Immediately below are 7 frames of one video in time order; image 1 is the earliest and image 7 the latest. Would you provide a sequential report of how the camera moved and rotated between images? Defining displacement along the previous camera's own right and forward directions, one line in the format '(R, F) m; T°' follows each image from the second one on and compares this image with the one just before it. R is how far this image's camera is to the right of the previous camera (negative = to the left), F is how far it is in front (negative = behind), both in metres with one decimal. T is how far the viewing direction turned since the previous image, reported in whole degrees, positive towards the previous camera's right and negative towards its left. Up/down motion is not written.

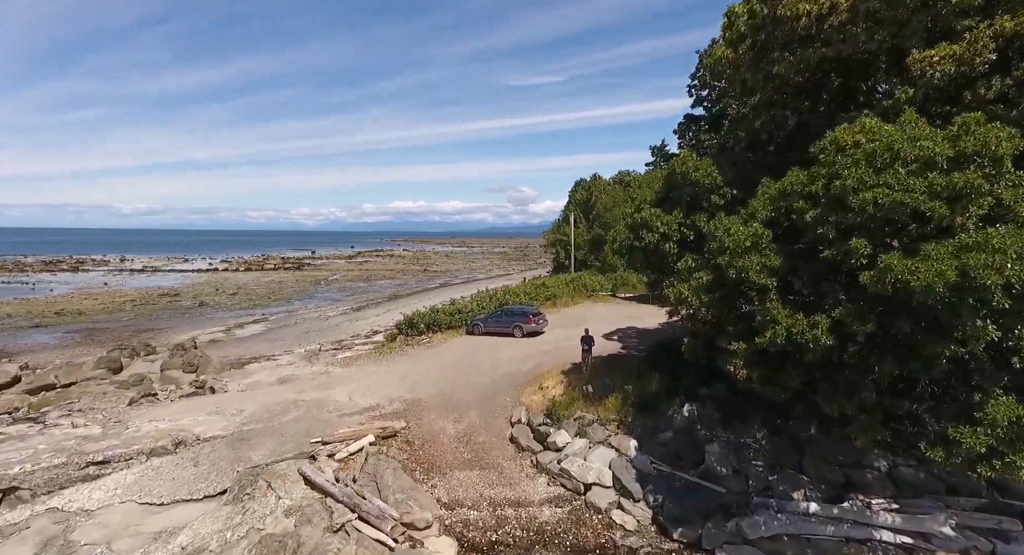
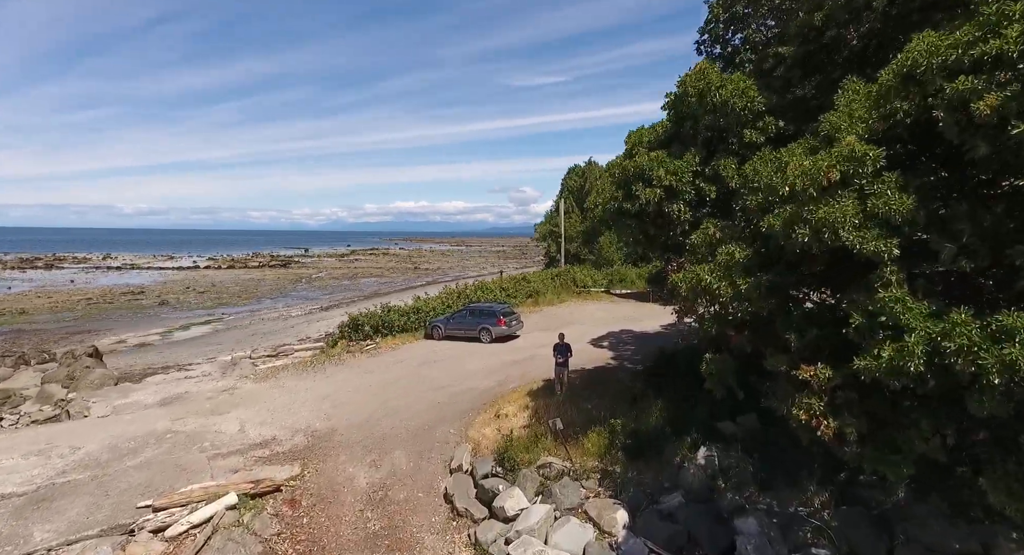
(+1.4, +5.1) m; 0°
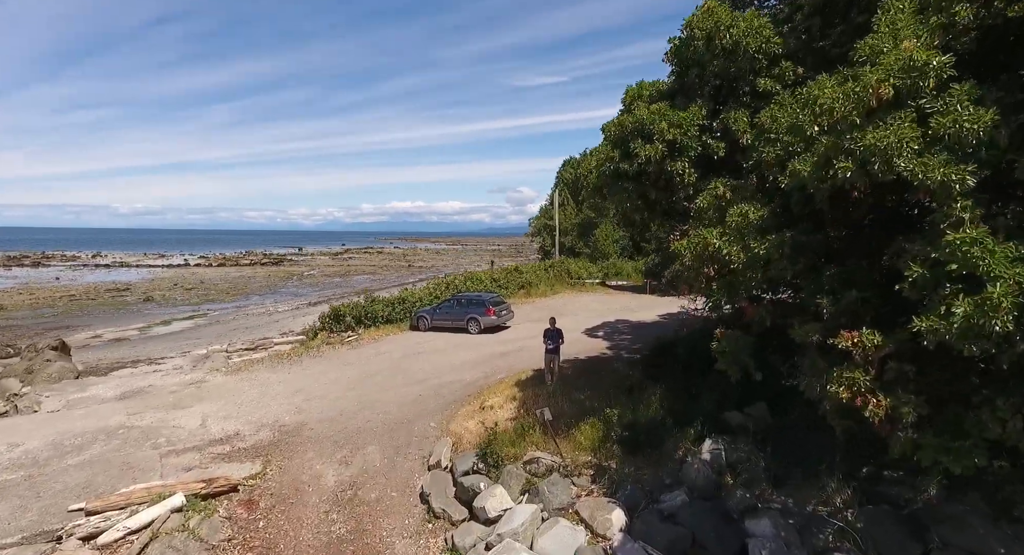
(+0.2, +1.1) m; +1°
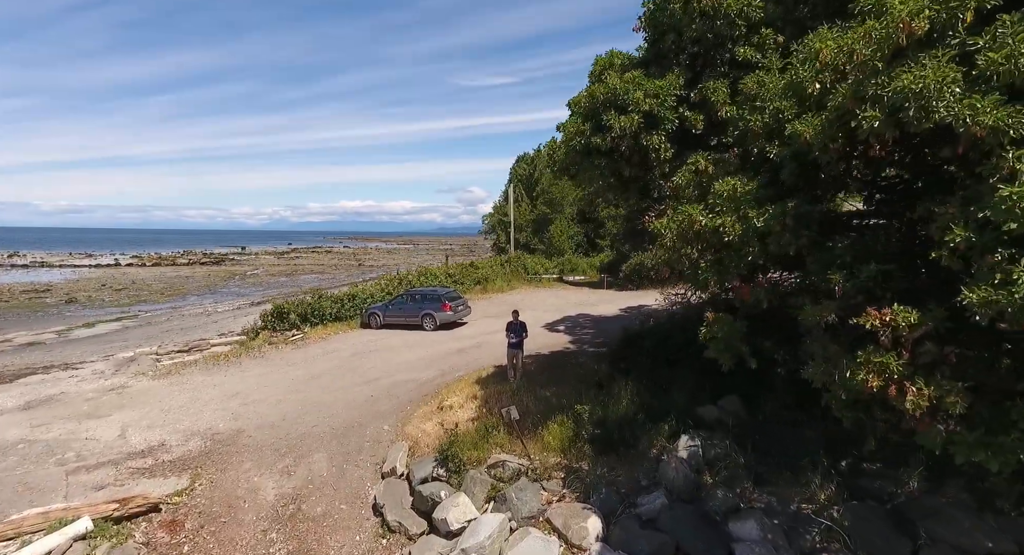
(-0.1, +0.8) m; +5°
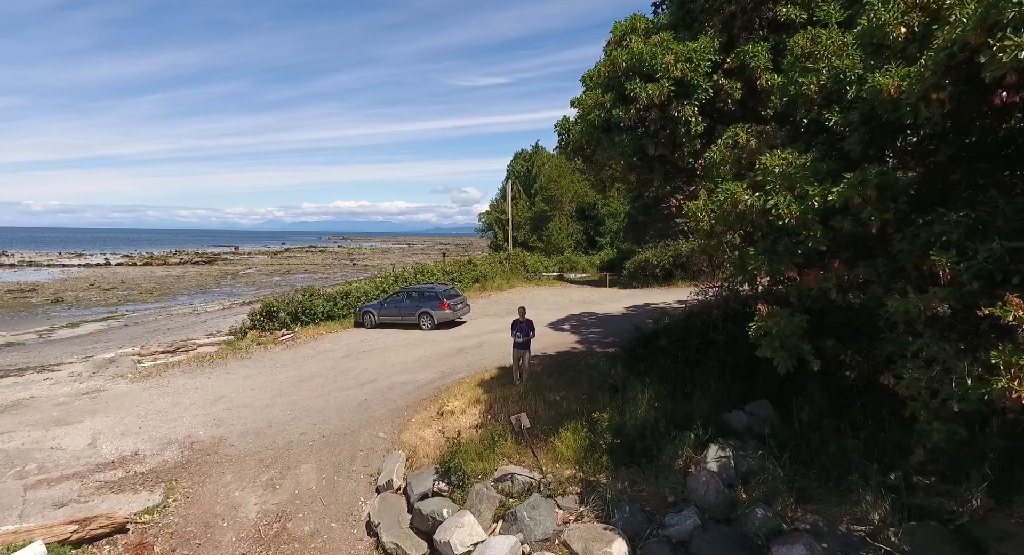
(-0.2, +0.9) m; +1°
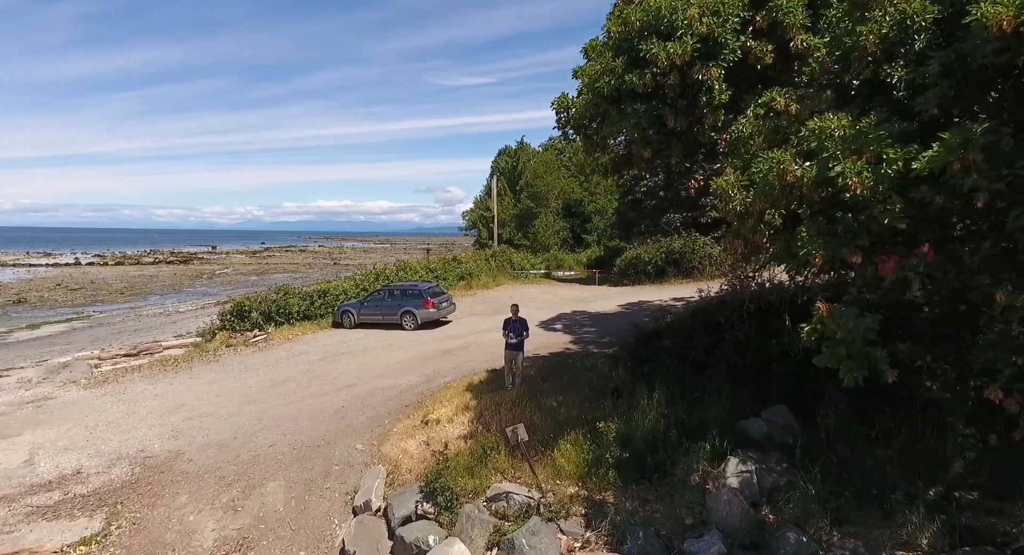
(-0.2, +0.9) m; +2°
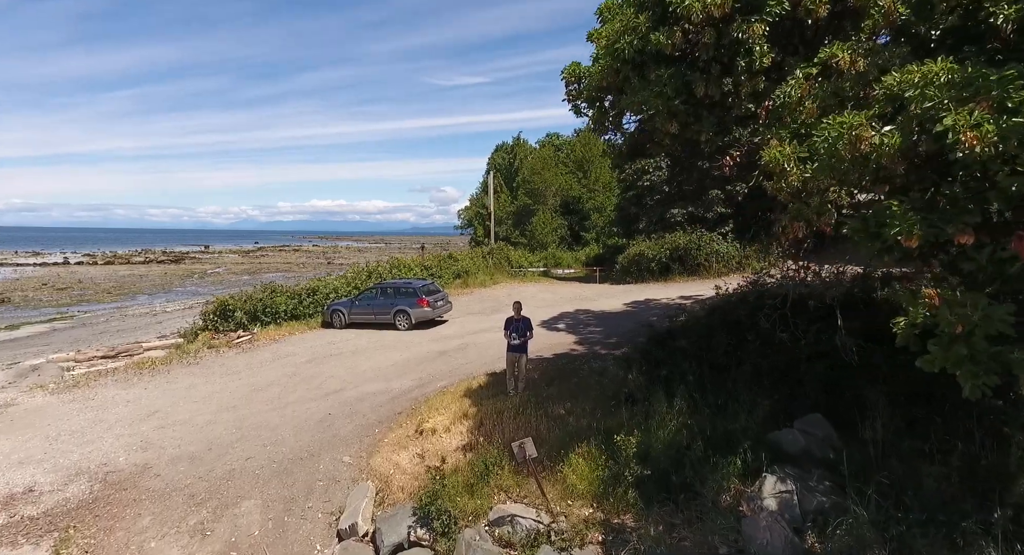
(-0.1, +0.9) m; +1°
